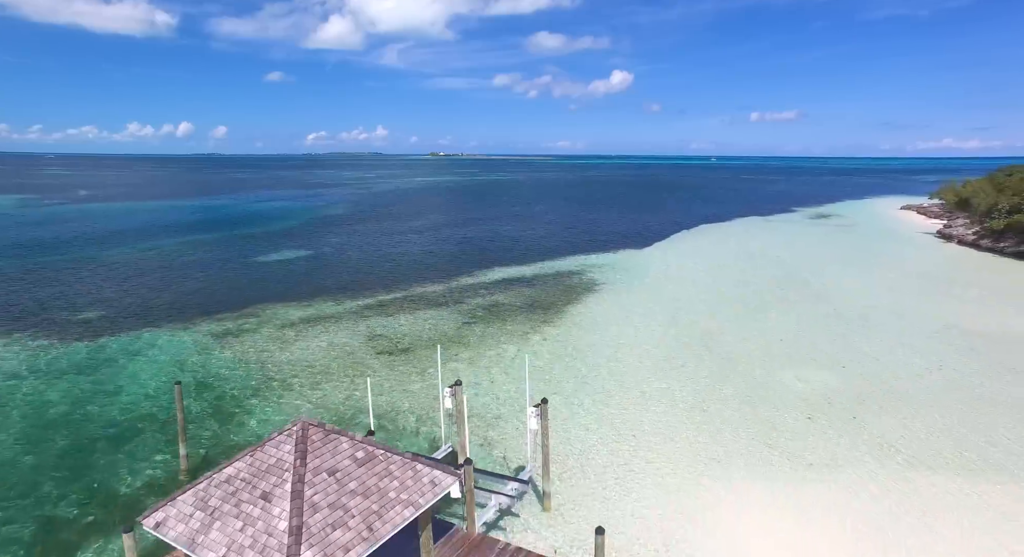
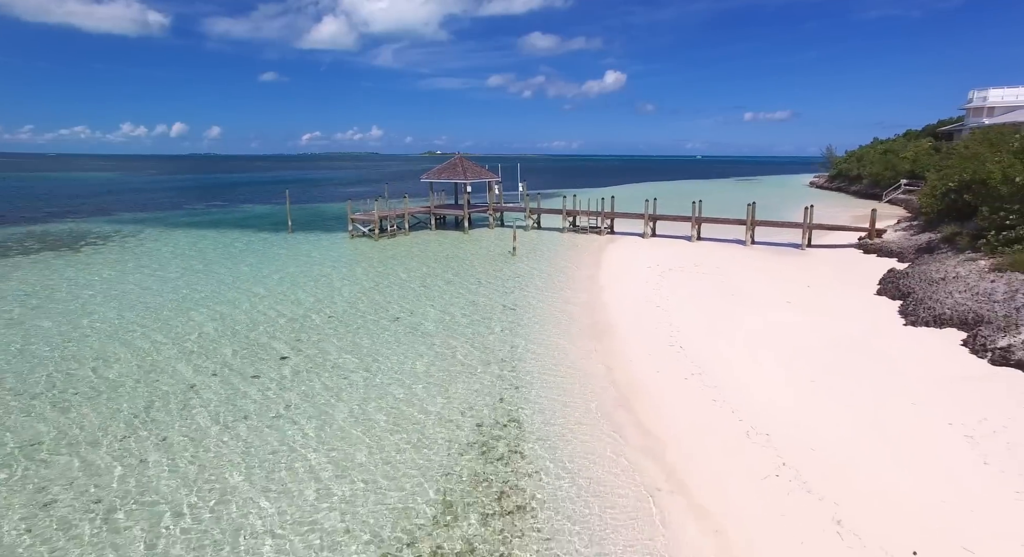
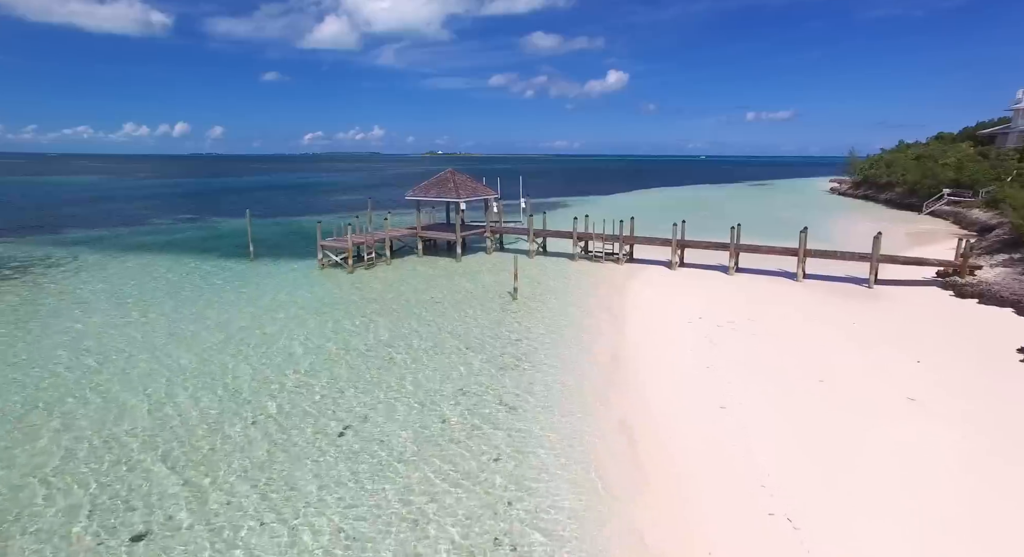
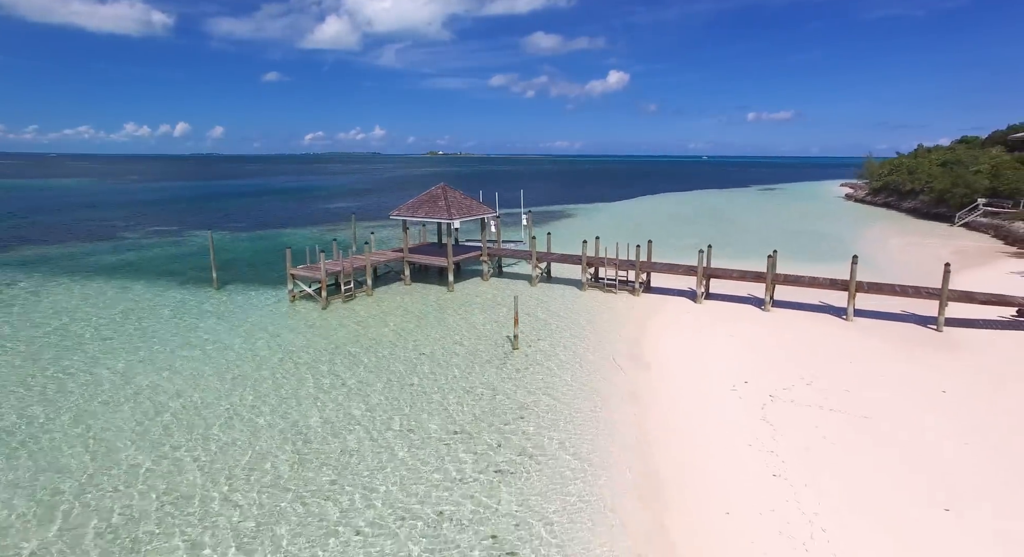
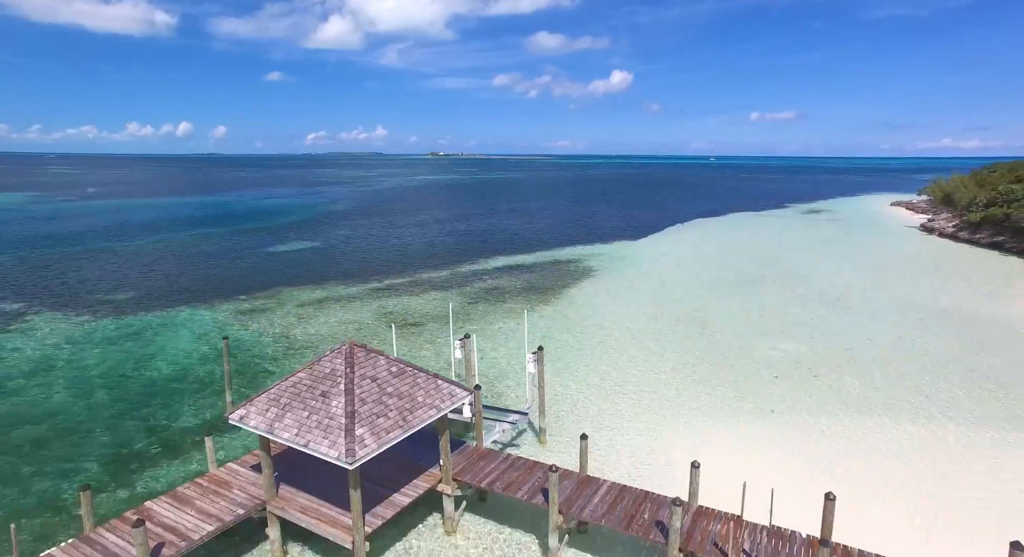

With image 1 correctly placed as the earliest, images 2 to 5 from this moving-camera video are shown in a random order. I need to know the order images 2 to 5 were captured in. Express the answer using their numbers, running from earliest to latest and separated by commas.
5, 4, 3, 2
